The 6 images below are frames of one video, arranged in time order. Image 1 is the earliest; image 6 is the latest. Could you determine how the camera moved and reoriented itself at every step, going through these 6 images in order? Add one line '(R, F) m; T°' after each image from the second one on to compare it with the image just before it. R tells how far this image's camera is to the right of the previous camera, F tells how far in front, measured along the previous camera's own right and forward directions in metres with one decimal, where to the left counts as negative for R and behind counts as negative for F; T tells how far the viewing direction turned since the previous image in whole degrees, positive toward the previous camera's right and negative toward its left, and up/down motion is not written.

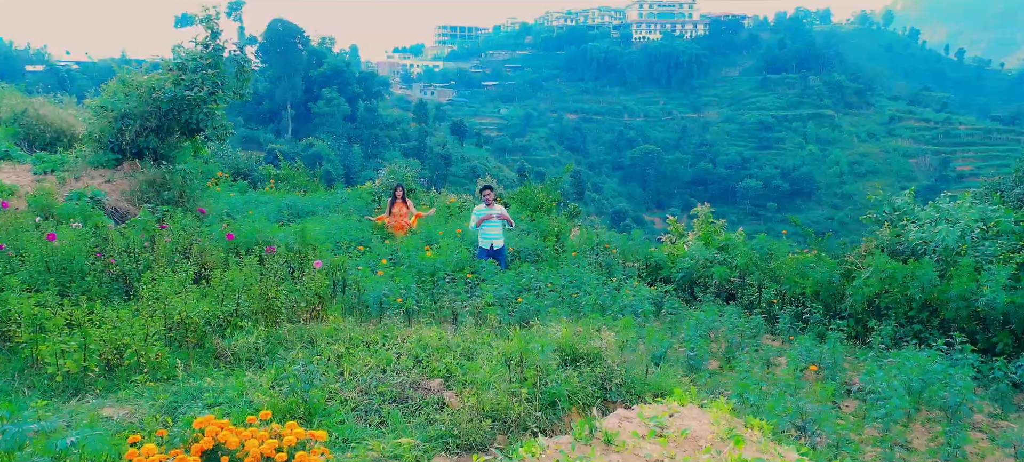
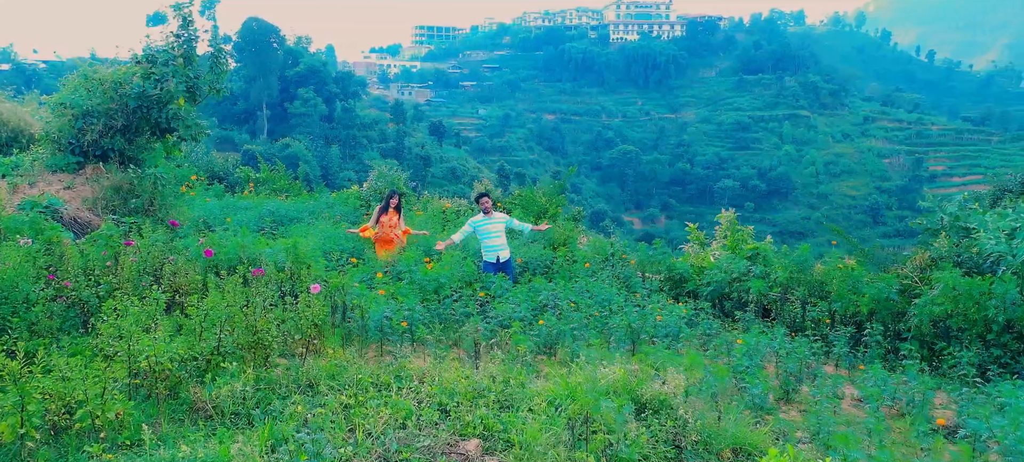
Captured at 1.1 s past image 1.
(-0.3, +0.9) m; +2°
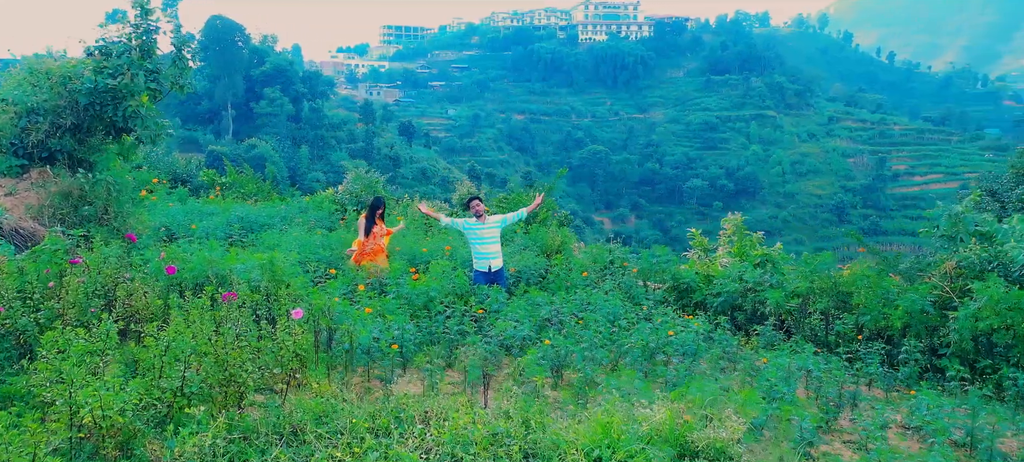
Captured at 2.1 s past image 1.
(-0.2, +0.7) m; +2°
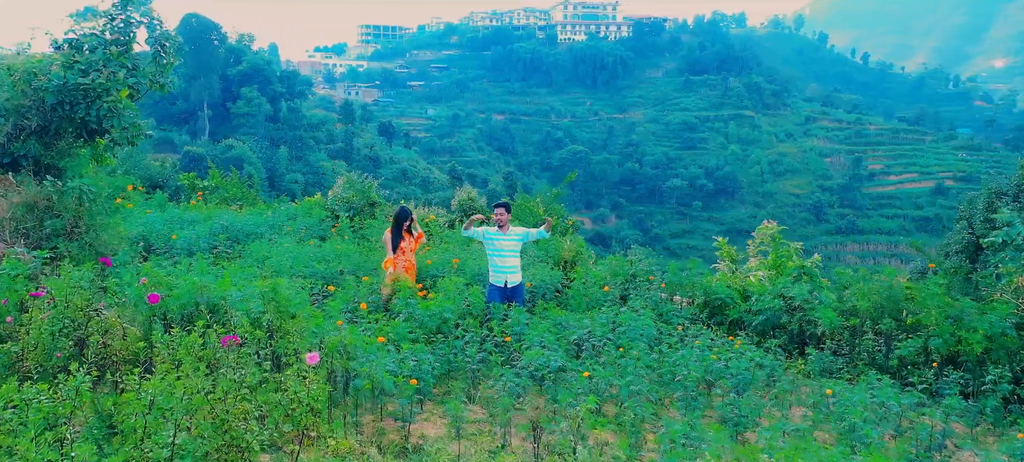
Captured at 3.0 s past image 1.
(-0.3, +0.7) m; +1°
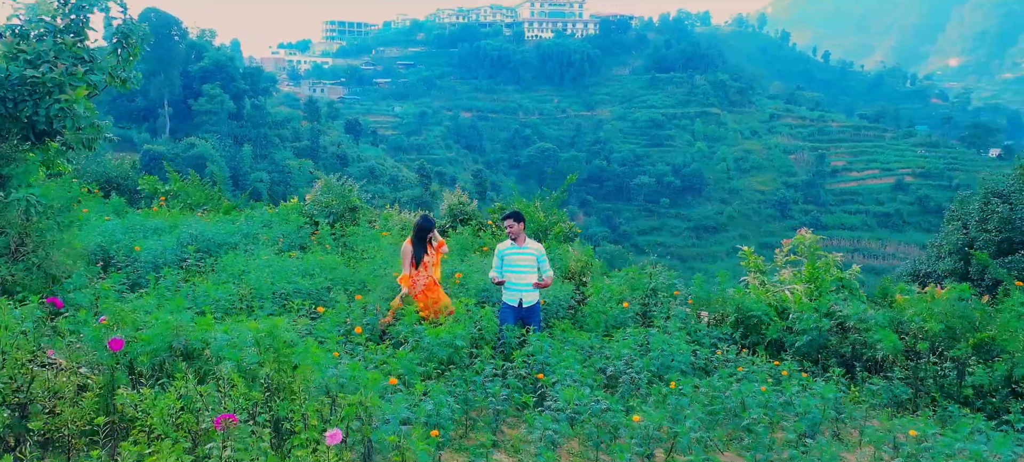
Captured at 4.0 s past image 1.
(-0.4, +0.8) m; +2°
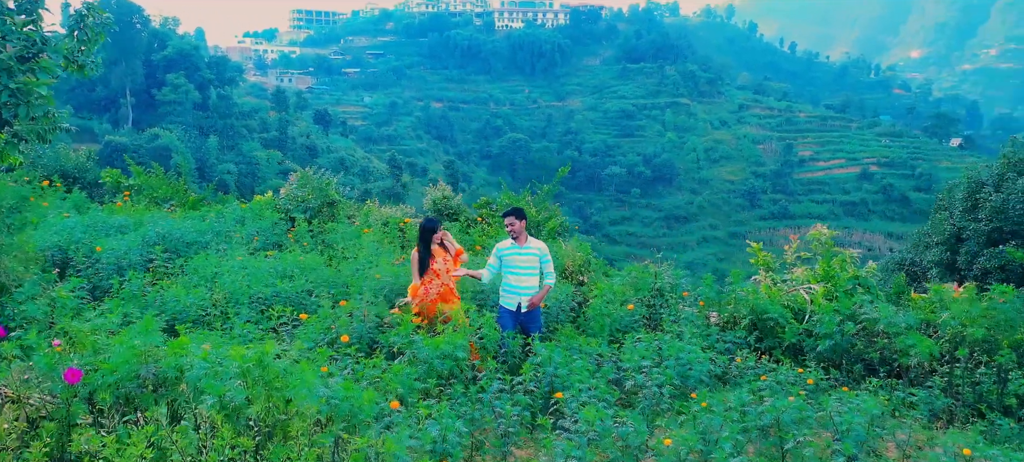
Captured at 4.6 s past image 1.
(-0.2, +0.5) m; +2°
